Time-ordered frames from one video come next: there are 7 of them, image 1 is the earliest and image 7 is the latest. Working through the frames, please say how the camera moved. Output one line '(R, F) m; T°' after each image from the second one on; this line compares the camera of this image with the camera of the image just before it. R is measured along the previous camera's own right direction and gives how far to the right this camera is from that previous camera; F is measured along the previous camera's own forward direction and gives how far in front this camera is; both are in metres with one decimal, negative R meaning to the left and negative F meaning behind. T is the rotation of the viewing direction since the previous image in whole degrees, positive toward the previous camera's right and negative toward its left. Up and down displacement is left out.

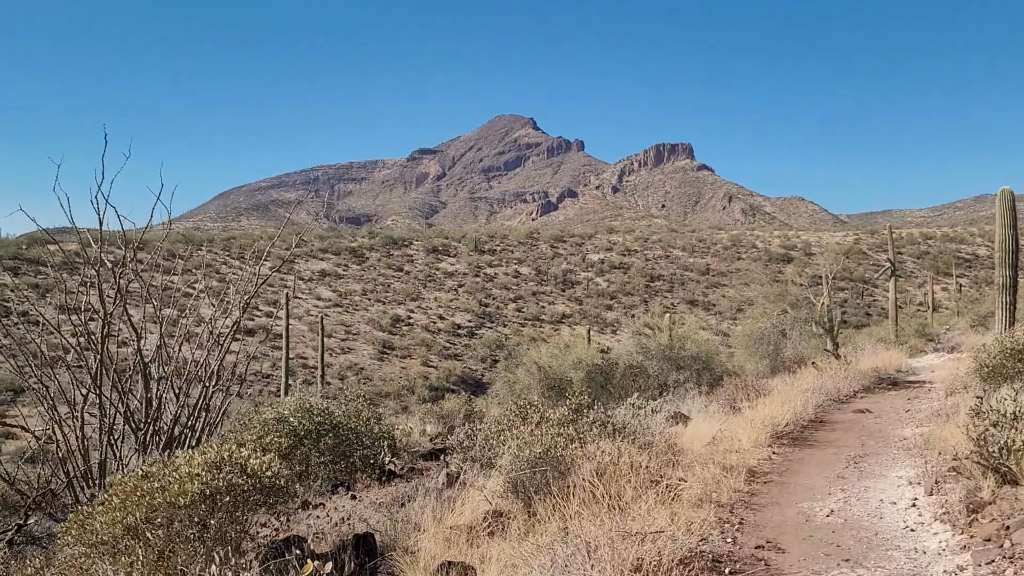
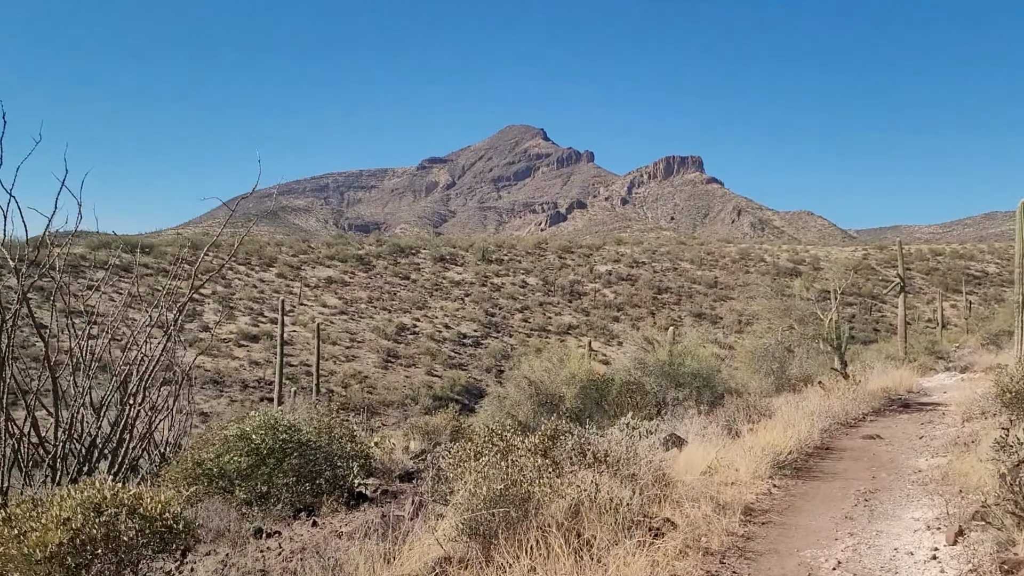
(+0.1, +0.2) m; -1°
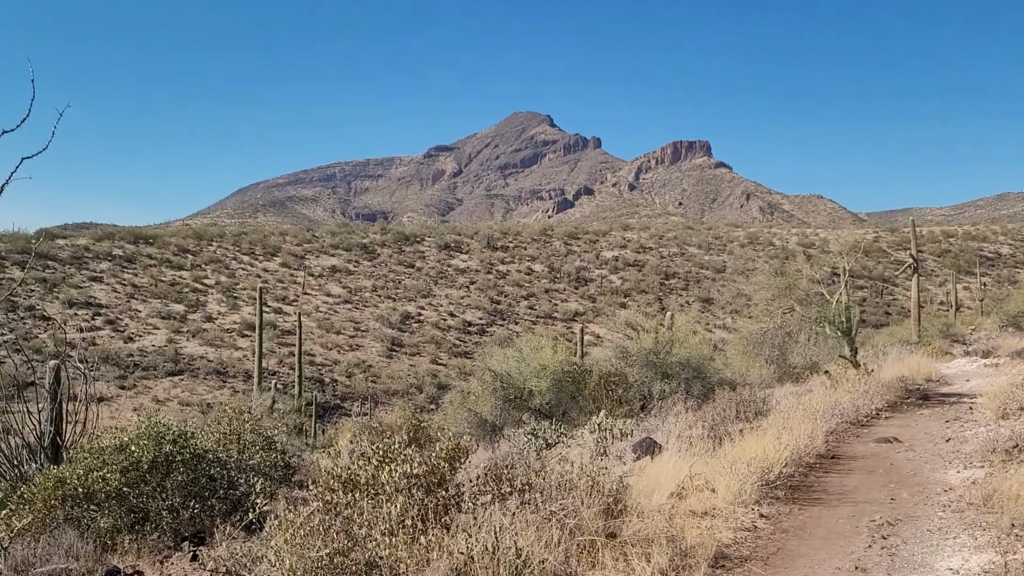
(+0.3, +0.6) m; -1°
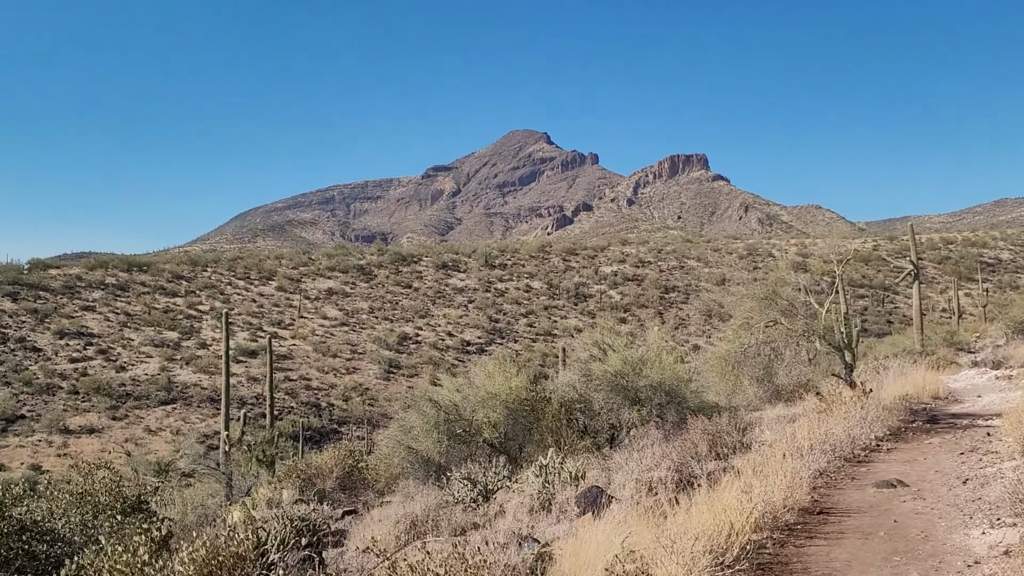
(+0.3, +0.5) m; 0°
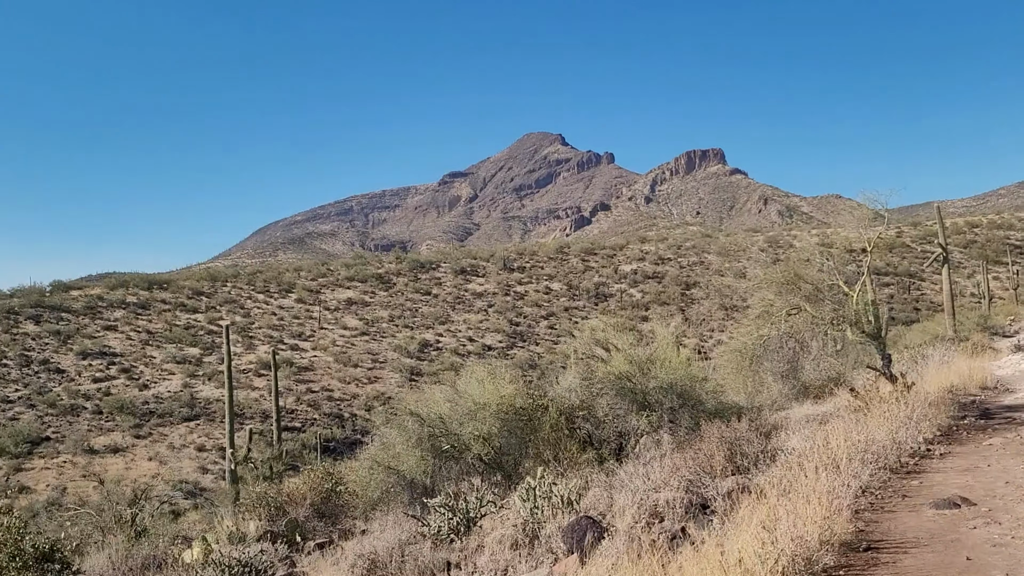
(+0.2, +0.4) m; -2°
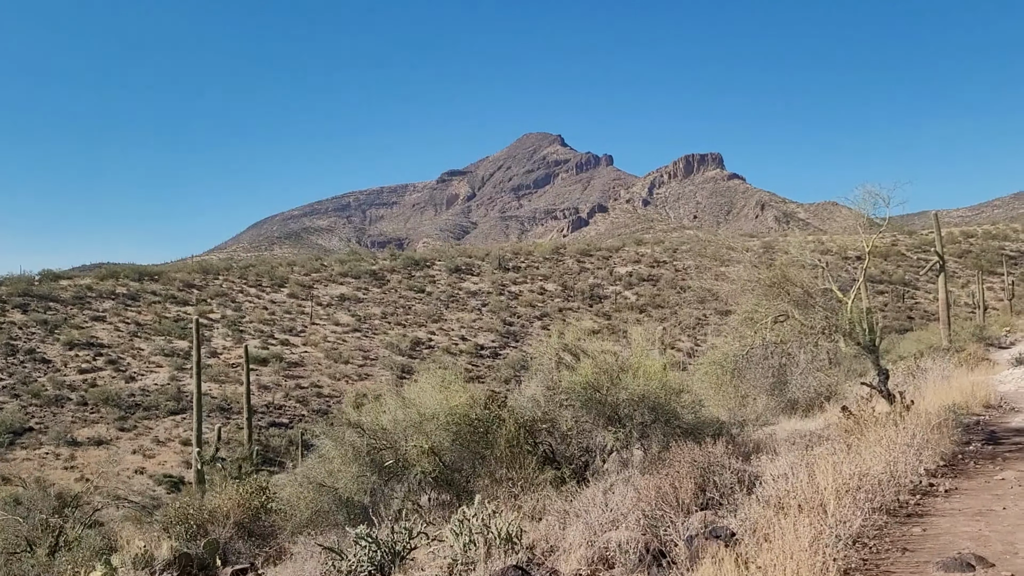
(+0.2, +0.3) m; 0°
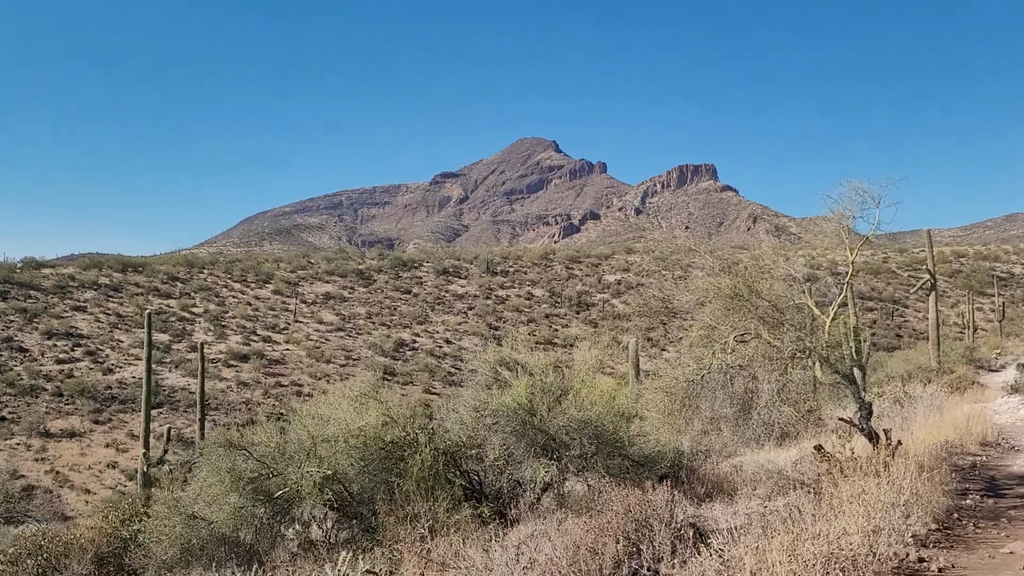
(+0.3, +0.5) m; +1°
